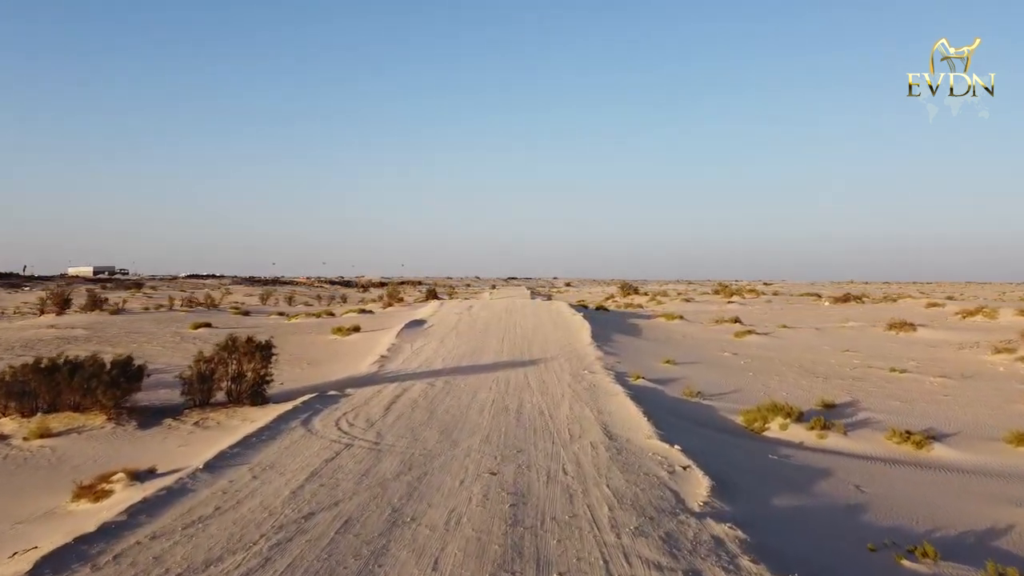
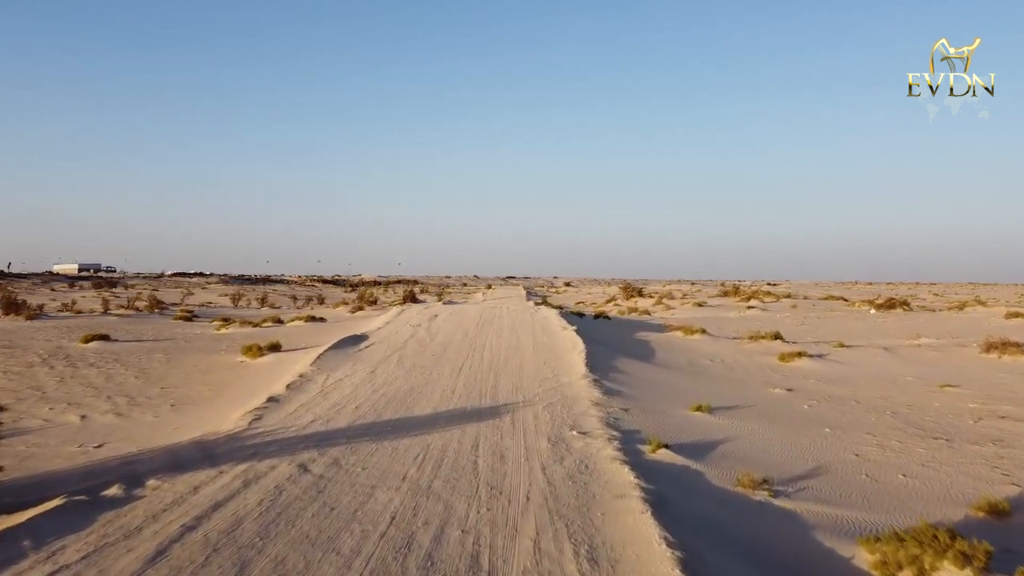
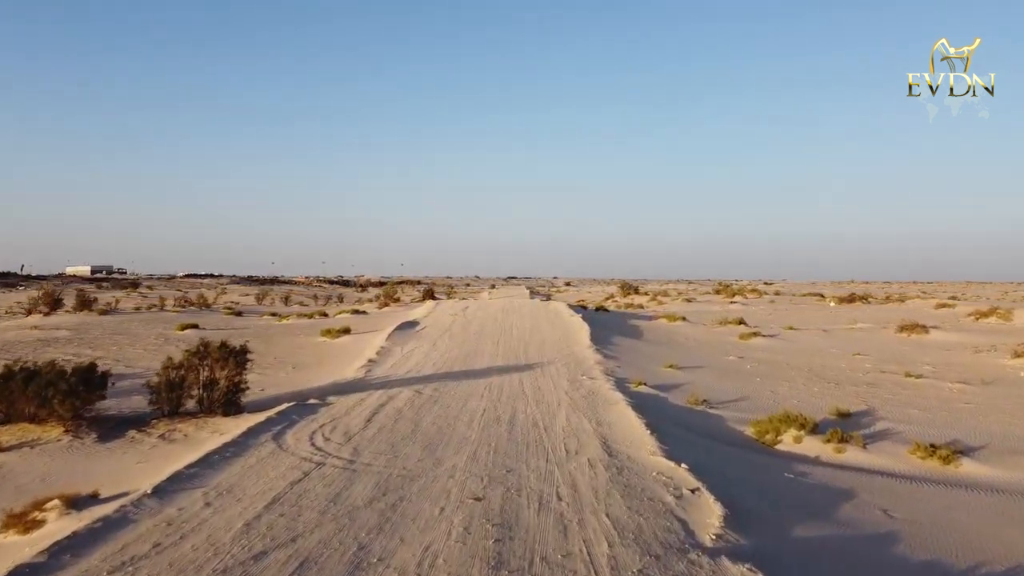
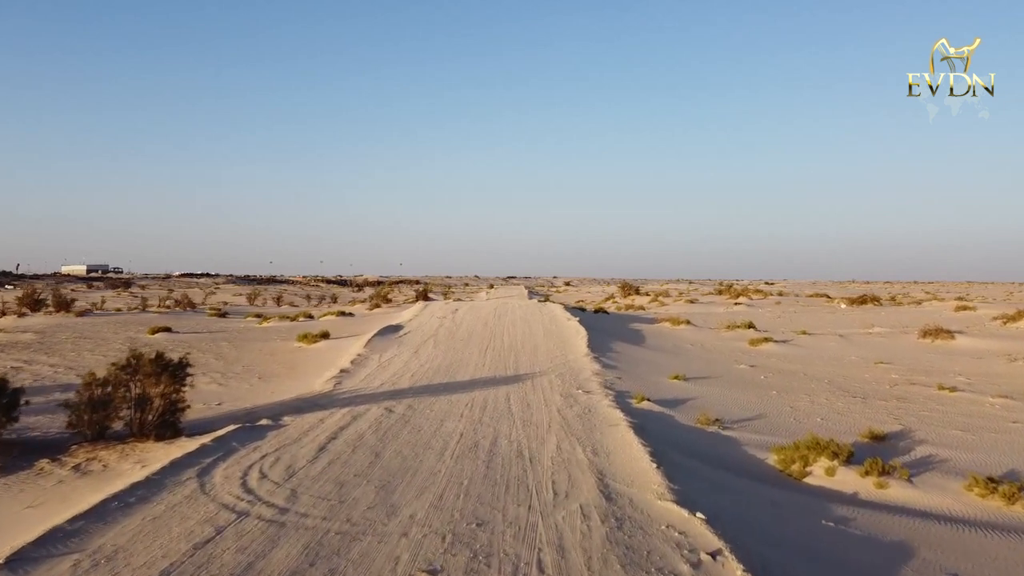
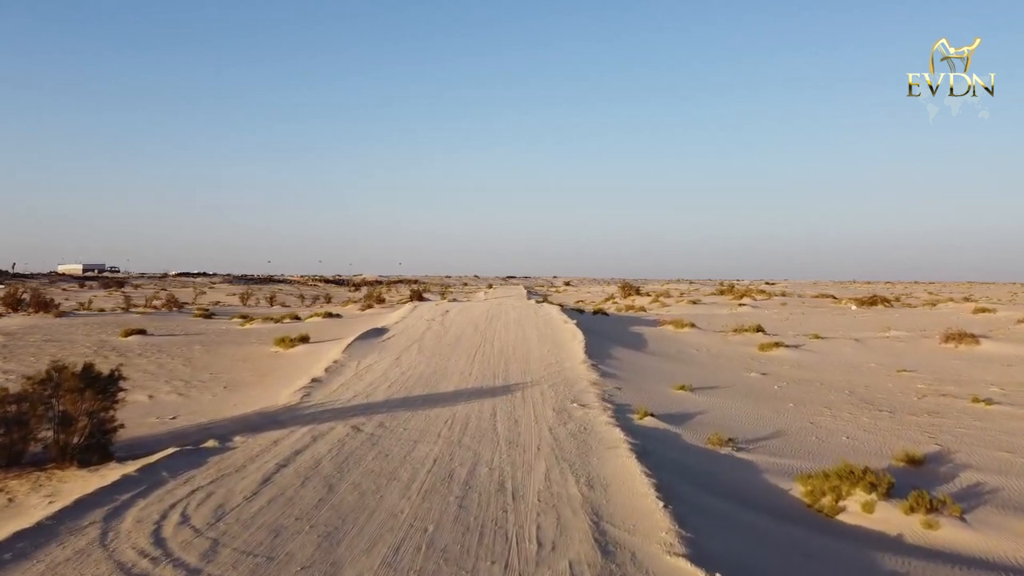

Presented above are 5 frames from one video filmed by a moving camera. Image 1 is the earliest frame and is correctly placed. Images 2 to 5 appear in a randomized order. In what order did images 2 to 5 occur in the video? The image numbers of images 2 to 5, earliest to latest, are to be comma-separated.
3, 4, 5, 2
